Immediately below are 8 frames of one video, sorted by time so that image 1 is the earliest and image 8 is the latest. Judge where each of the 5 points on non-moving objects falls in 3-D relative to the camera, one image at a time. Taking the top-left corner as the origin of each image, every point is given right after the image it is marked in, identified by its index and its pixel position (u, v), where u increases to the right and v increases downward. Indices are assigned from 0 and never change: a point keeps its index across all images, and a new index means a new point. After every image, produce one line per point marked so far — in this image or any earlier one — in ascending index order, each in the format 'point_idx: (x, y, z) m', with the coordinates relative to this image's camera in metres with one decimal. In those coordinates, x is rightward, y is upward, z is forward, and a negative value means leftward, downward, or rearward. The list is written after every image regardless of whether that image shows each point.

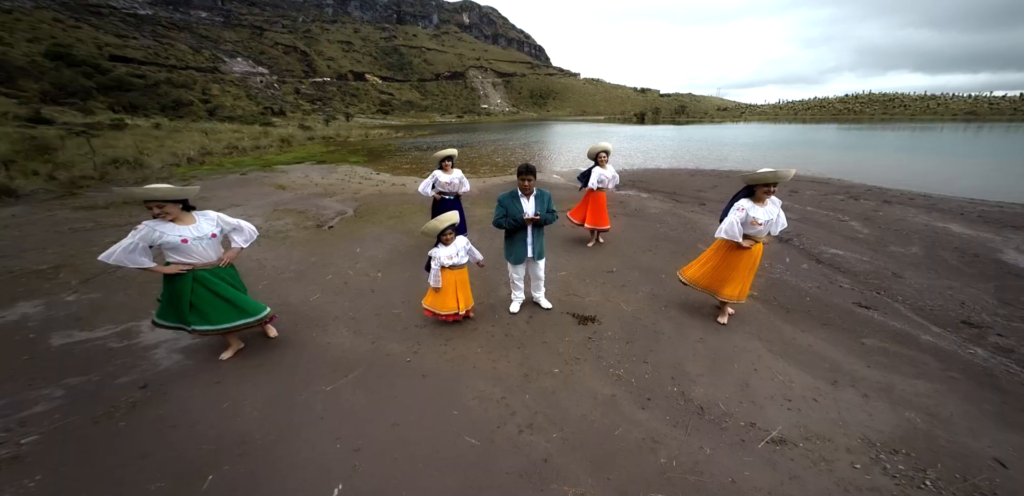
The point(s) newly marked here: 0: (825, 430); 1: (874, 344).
0: (+2.3, -1.4, +2.4) m
1: (+3.6, -1.0, +3.4) m
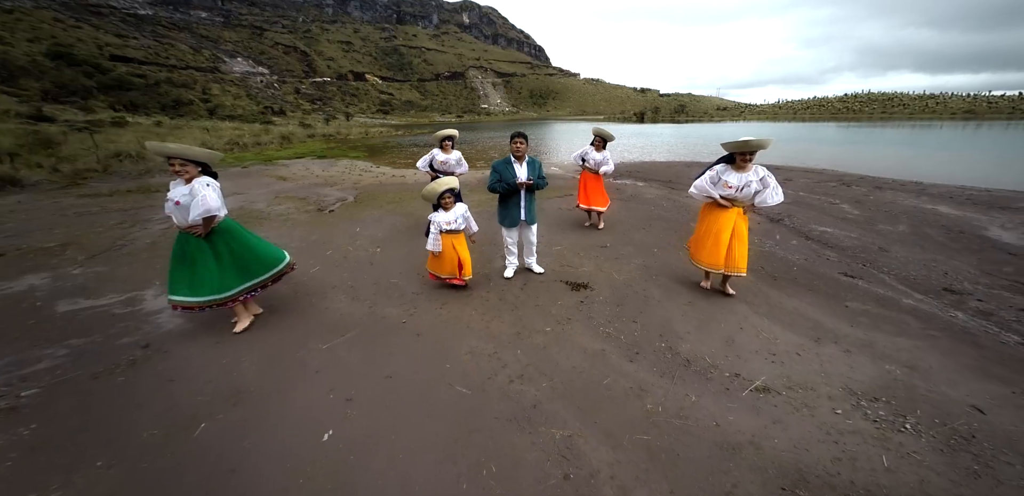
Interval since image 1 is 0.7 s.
0: (+2.2, -1.0, +2.5) m
1: (+3.6, -0.6, +3.5) m
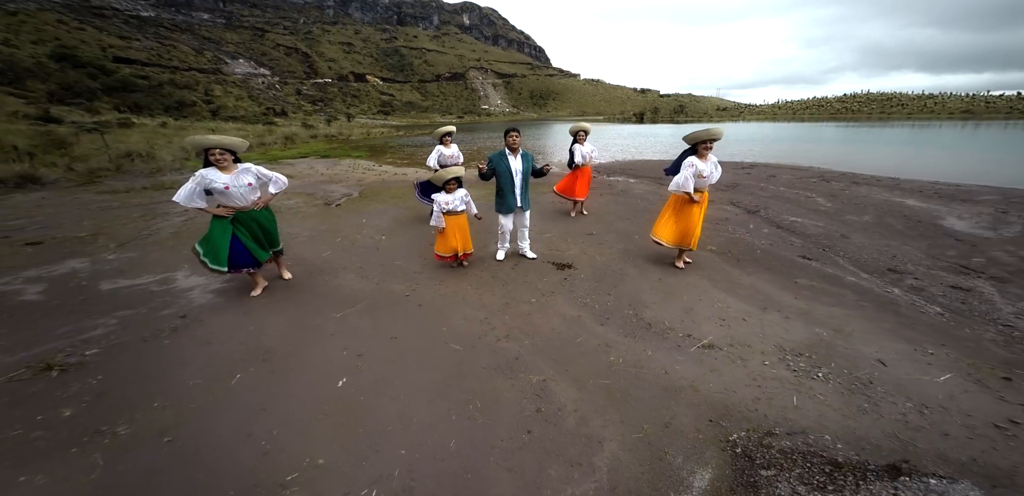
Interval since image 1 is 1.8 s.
0: (+2.1, -0.8, +3.0) m
1: (+3.4, -0.4, +4.0) m
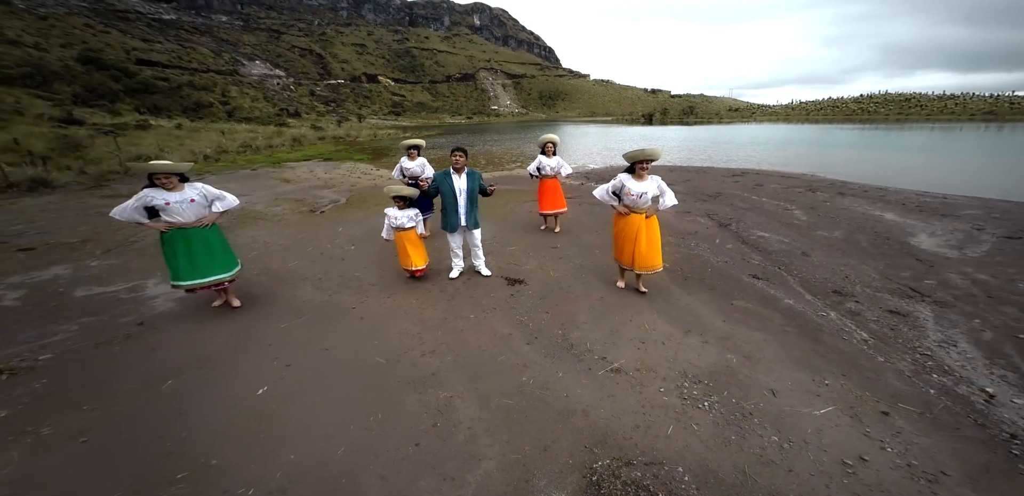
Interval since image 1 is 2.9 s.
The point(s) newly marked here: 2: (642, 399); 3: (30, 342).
0: (+1.3, -1.1, +3.0) m
1: (+2.7, -0.7, +4.0) m
2: (+1.0, -1.2, +2.6) m
3: (-5.5, -1.1, +3.8) m
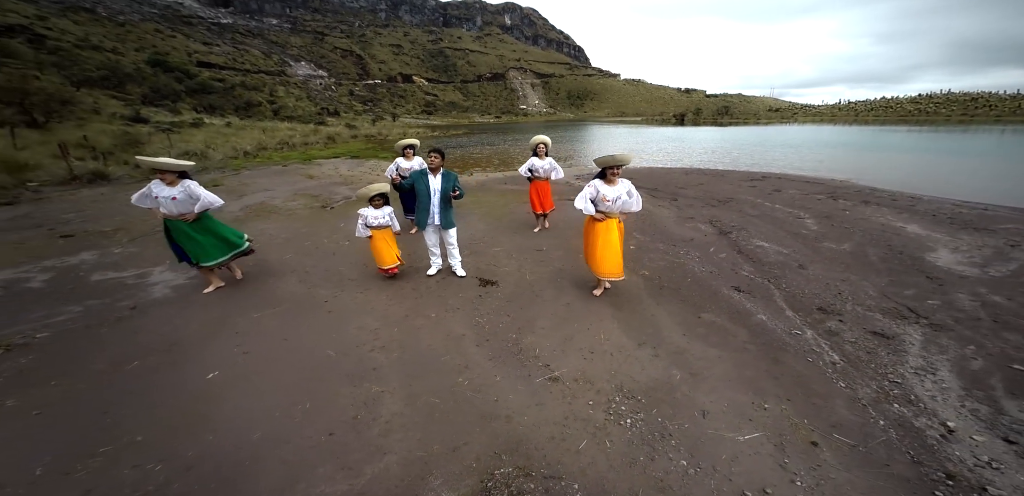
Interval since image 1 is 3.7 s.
0: (+0.7, -1.1, +3.0) m
1: (+2.2, -0.8, +3.8) m
2: (+0.4, -1.2, +2.6) m
3: (-6.0, -0.9, +4.2) m
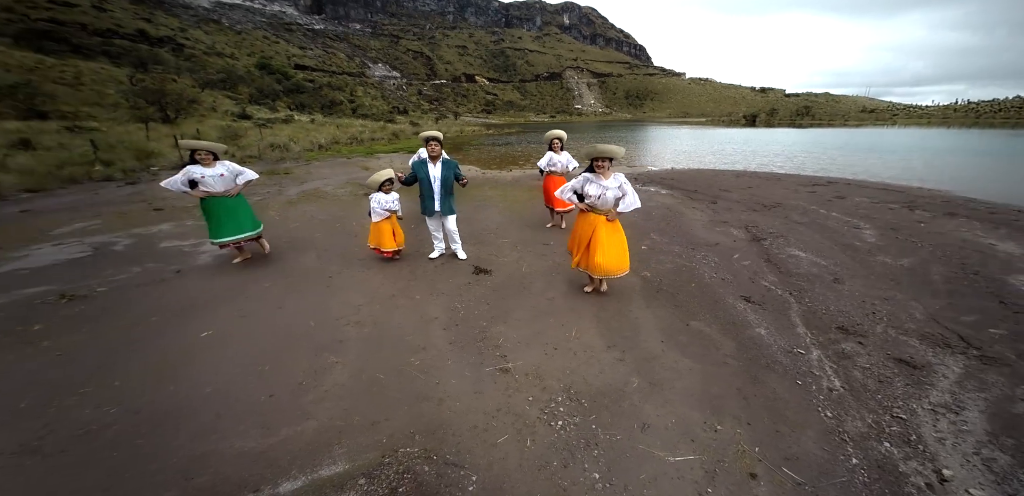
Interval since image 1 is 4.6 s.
0: (+0.3, -1.0, +2.8) m
1: (+1.9, -0.8, +3.4) m
2: (-0.1, -1.1, +2.5) m
3: (-6.1, -0.4, +5.0) m
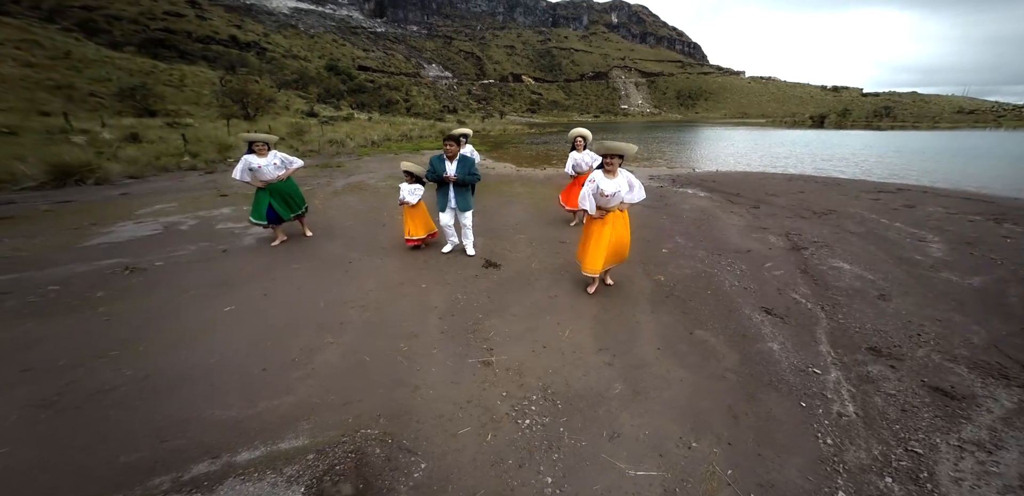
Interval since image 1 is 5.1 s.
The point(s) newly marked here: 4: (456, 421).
0: (+0.1, -1.0, +2.8) m
1: (+1.8, -0.8, +3.2) m
2: (-0.3, -1.1, +2.5) m
3: (-6.0, -0.1, +5.7) m
4: (-0.4, -1.1, +2.2) m
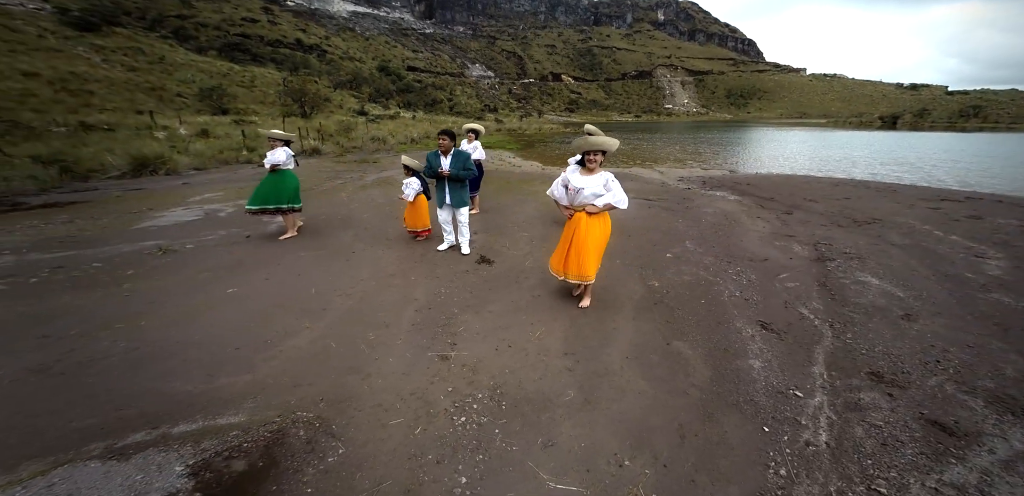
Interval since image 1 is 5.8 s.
0: (-0.2, -1.0, +2.7) m
1: (+1.5, -0.9, +3.0) m
2: (-0.6, -1.0, +2.4) m
3: (-6.0, +0.2, +6.2) m
4: (-0.8, -1.1, +2.2) m
